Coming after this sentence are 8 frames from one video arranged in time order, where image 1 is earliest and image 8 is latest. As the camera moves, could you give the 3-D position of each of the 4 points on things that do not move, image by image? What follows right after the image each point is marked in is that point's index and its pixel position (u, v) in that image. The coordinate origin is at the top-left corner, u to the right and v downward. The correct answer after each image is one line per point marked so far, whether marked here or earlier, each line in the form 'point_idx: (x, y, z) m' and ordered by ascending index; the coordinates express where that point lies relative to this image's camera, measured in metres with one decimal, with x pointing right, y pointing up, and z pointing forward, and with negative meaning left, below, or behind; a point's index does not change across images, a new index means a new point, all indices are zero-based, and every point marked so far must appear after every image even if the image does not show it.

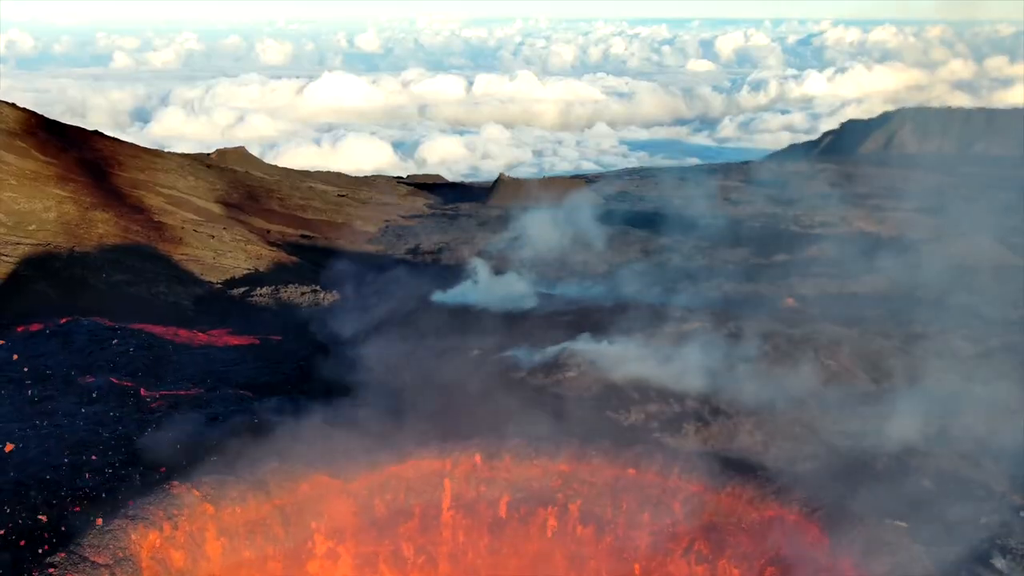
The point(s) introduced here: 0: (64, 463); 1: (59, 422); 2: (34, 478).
0: (-5.0, -1.7, +15.0) m
1: (-5.6, -1.6, +16.4) m
2: (-4.9, -1.8, +14.3) m
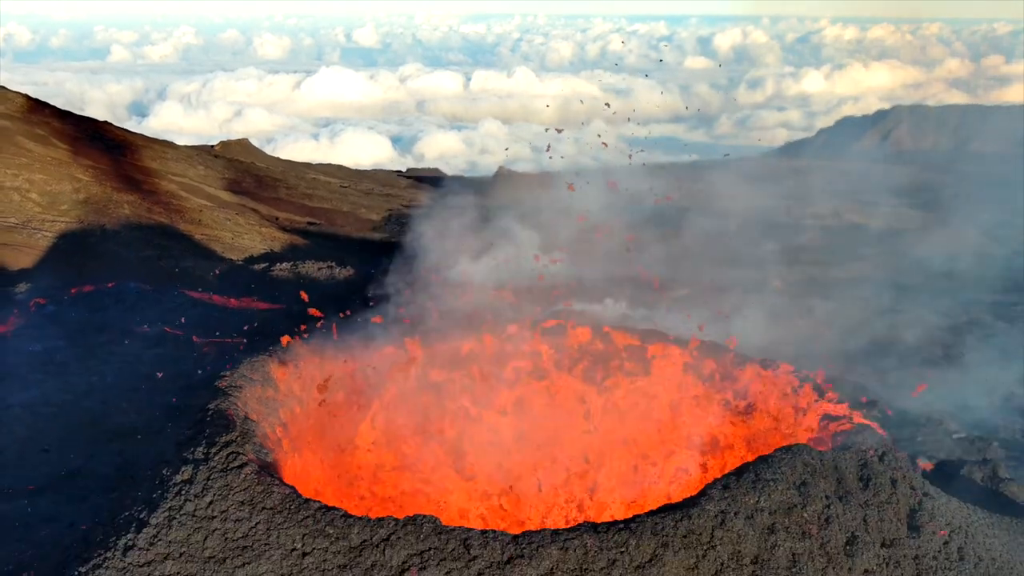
0: (-4.9, -1.1, +17.5) m
1: (-5.4, -0.9, +18.9) m
2: (-4.8, -1.2, +16.8) m
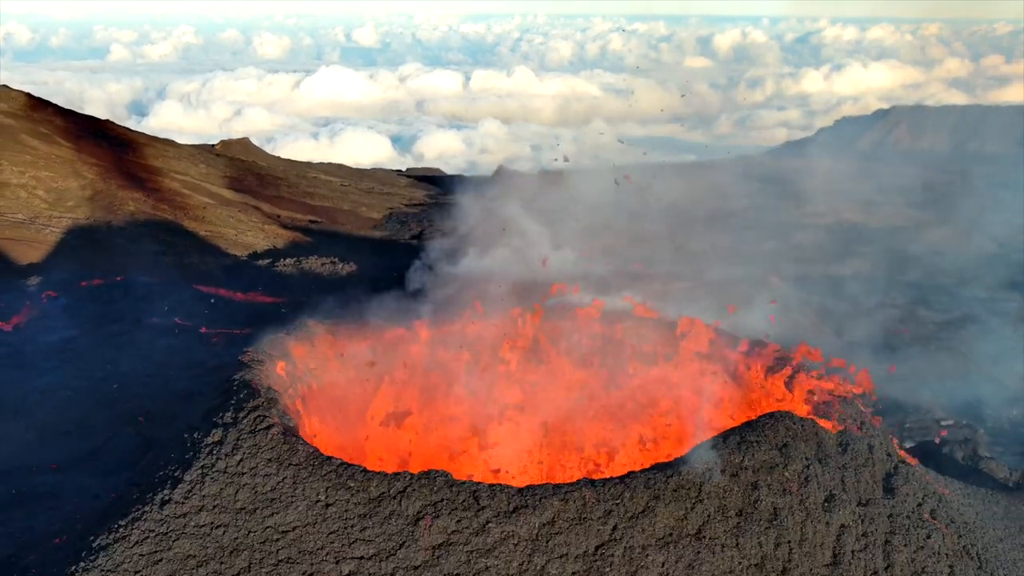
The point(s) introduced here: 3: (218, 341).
0: (-4.9, -1.0, +18.1) m
1: (-5.4, -0.8, +19.5) m
2: (-4.8, -1.1, +17.4) m
3: (-4.4, -0.7, +19.8) m
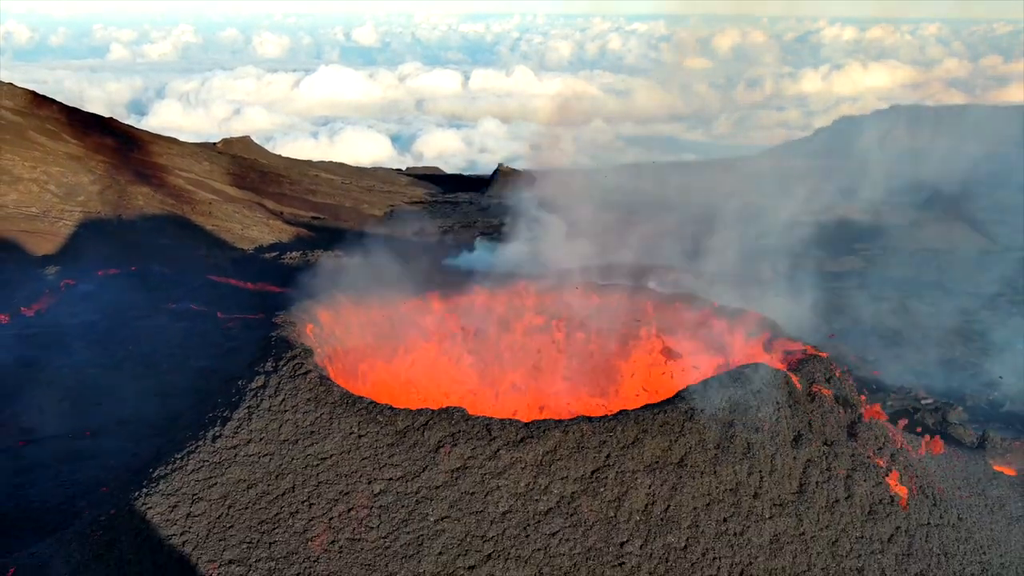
0: (-4.8, -0.8, +19.0) m
1: (-5.4, -0.6, +20.4) m
2: (-4.8, -0.9, +18.3) m
3: (-4.4, -0.5, +20.7) m
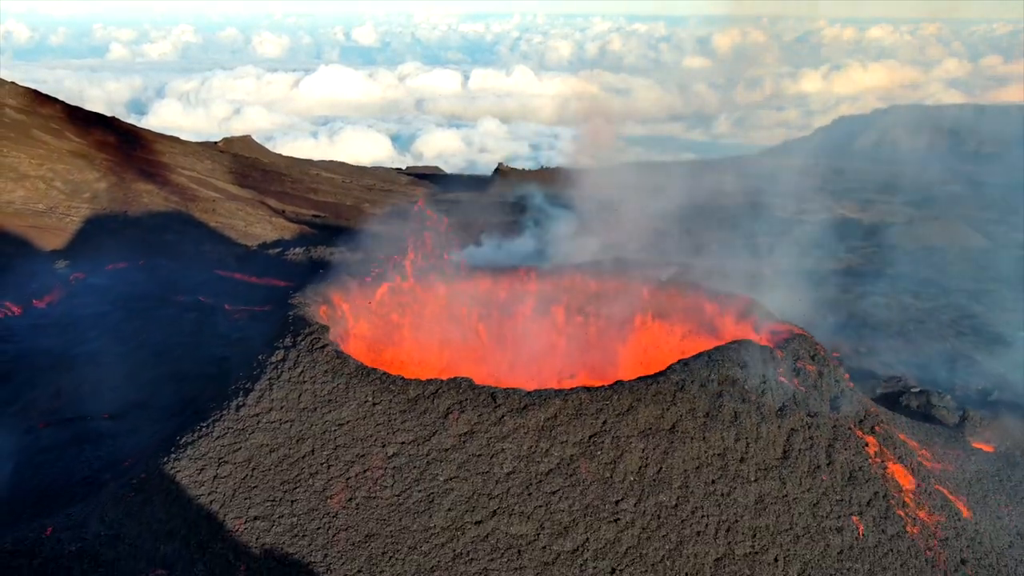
0: (-4.8, -0.6, +19.6) m
1: (-5.4, -0.5, +20.9) m
2: (-4.8, -0.7, +18.8) m
3: (-4.3, -0.4, +21.3) m
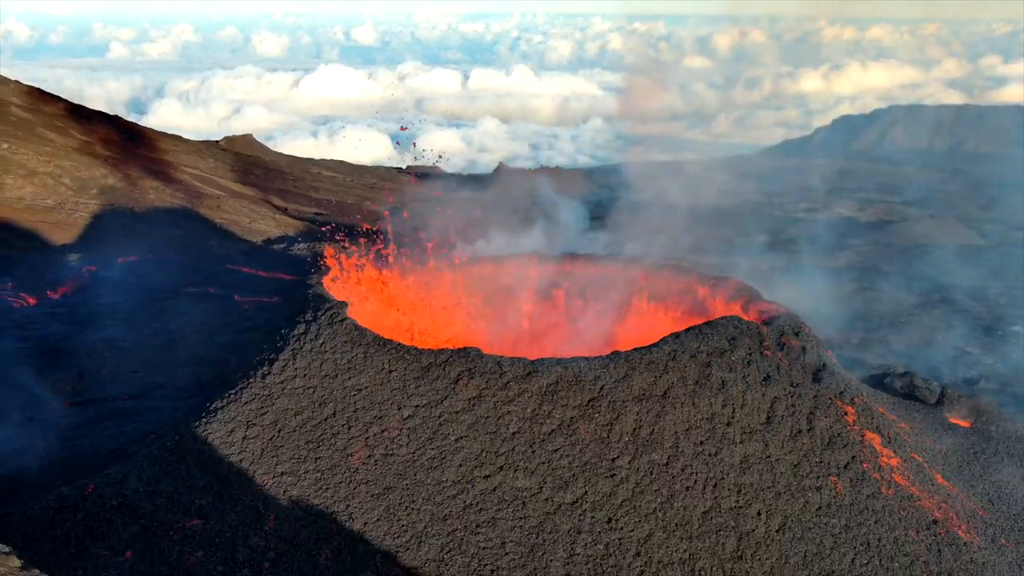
0: (-4.8, -0.5, +20.2) m
1: (-5.3, -0.3, +21.6) m
2: (-4.7, -0.6, +19.5) m
3: (-4.3, -0.2, +21.9) m
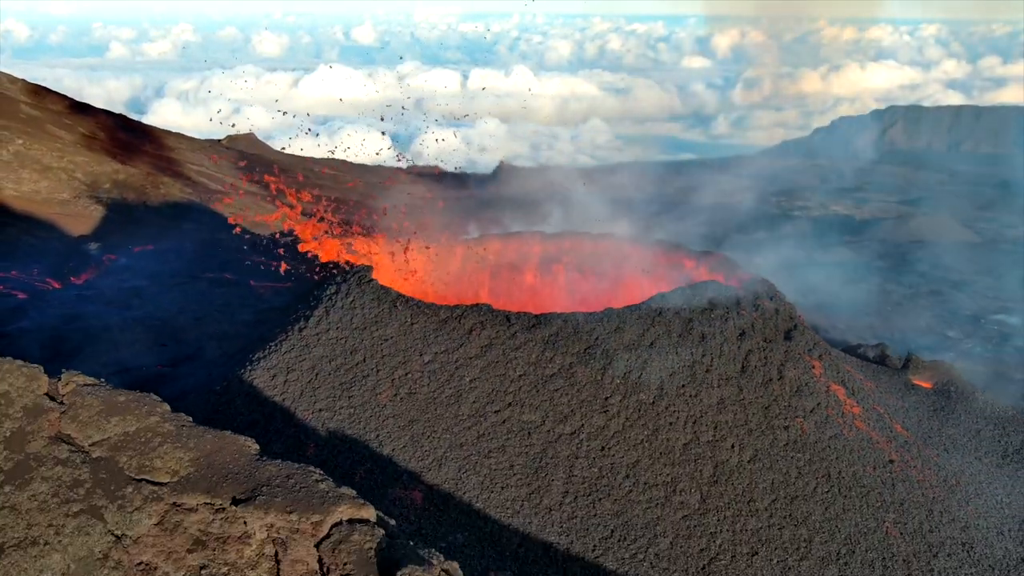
0: (-4.7, -0.2, +21.5) m
1: (-5.3, 0.0, +22.8) m
2: (-4.7, -0.3, +20.7) m
3: (-4.3, 0.0, +23.1) m
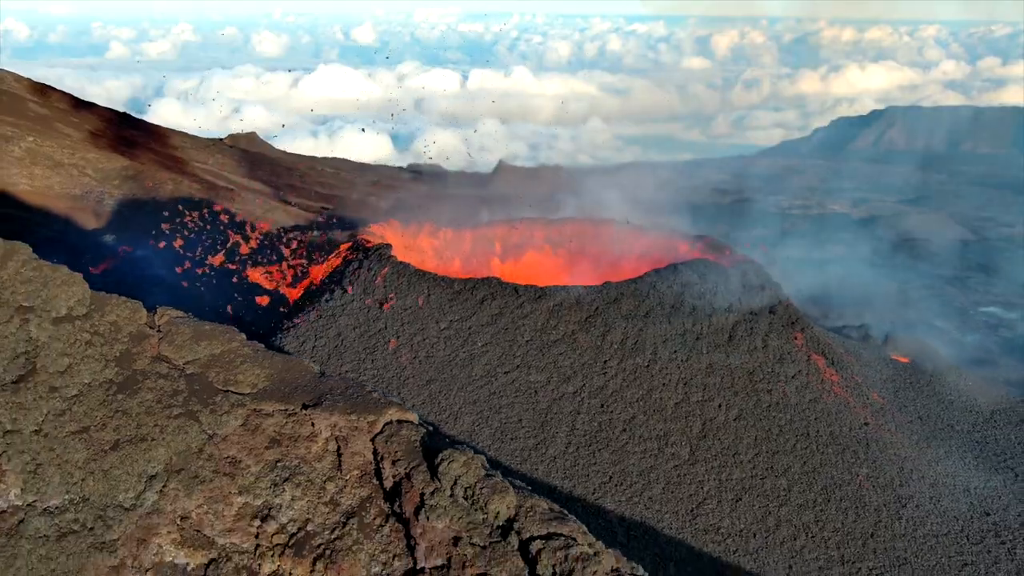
0: (-4.7, 0.0, +22.4) m
1: (-5.3, +0.2, +23.8) m
2: (-4.6, -0.1, +21.7) m
3: (-4.2, +0.2, +24.1) m
